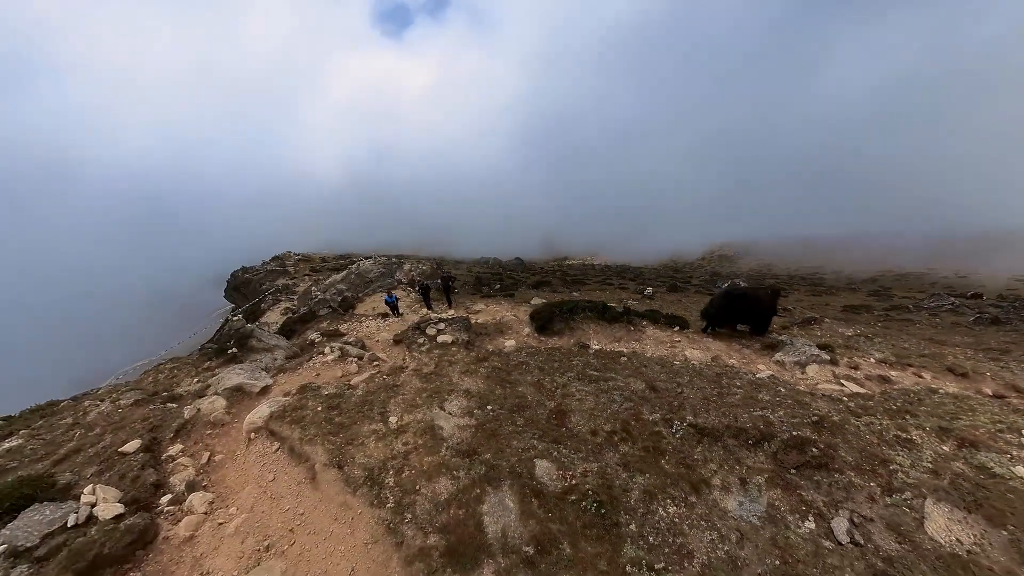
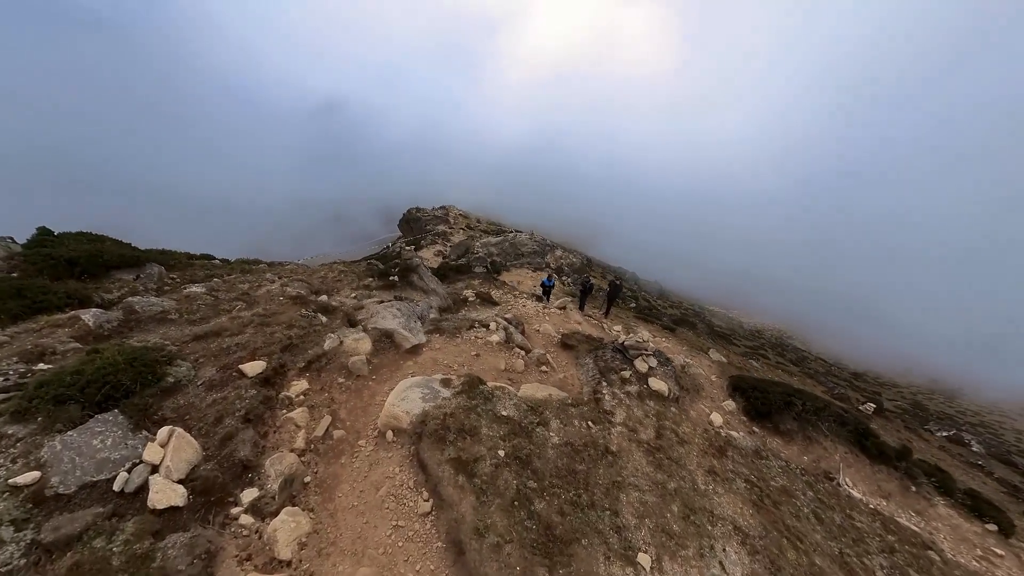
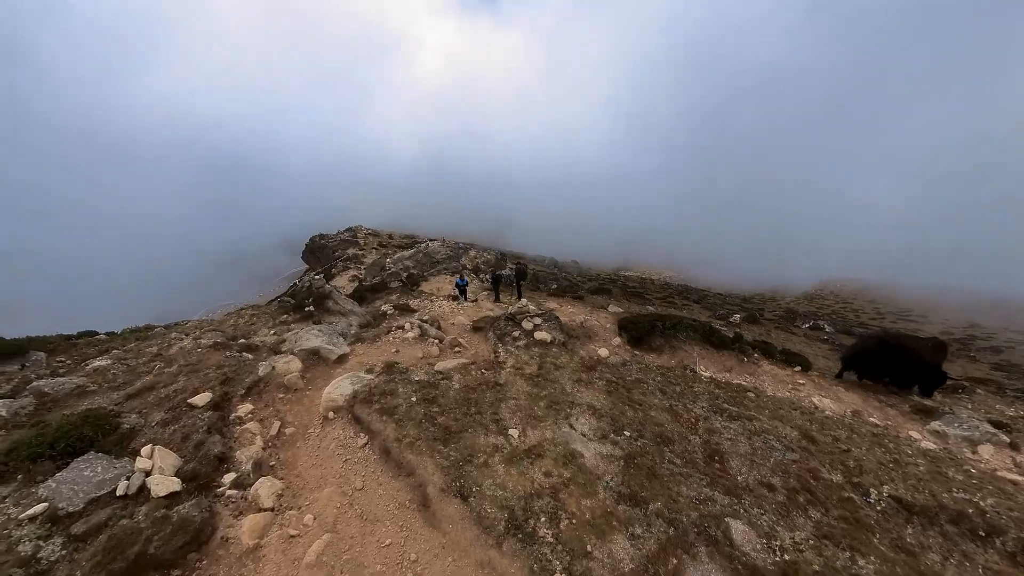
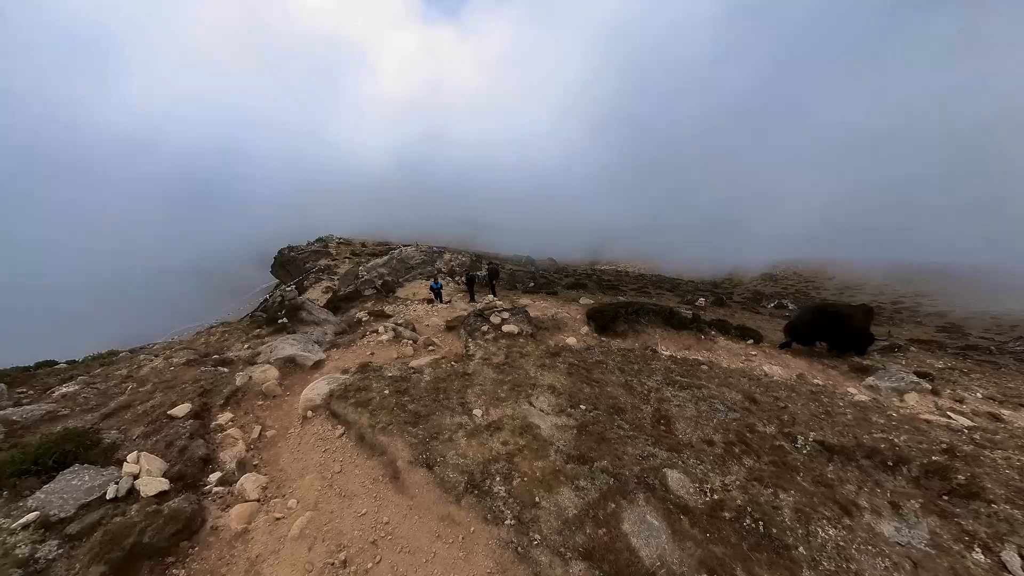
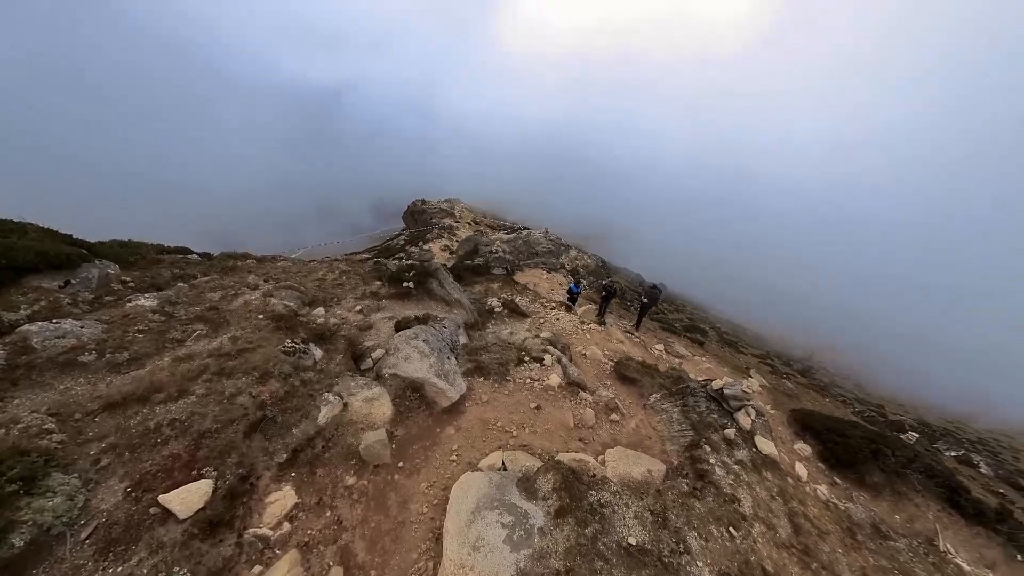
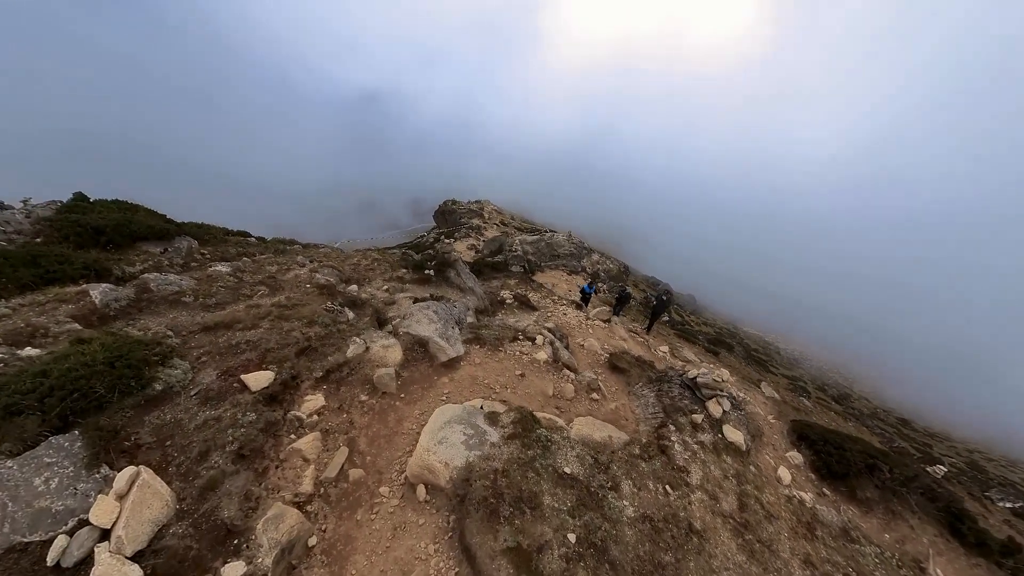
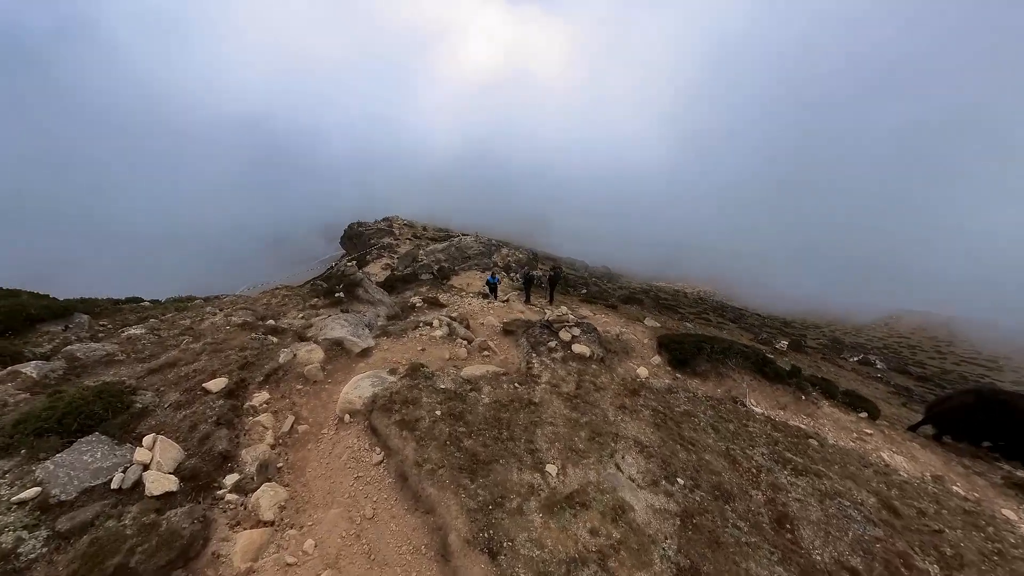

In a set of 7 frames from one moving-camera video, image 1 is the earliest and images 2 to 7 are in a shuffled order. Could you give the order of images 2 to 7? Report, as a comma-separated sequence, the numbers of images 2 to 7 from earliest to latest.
4, 3, 7, 2, 6, 5
